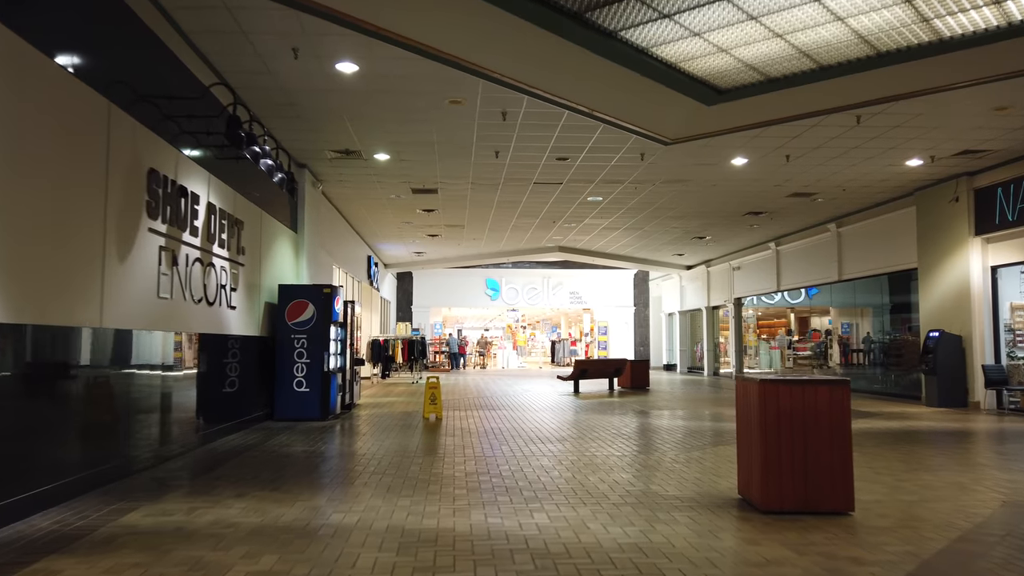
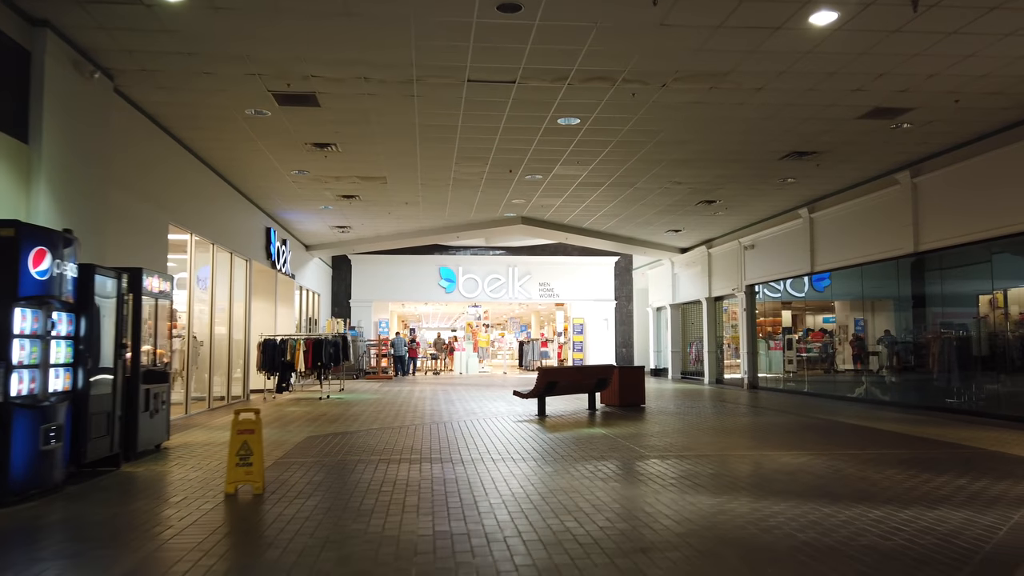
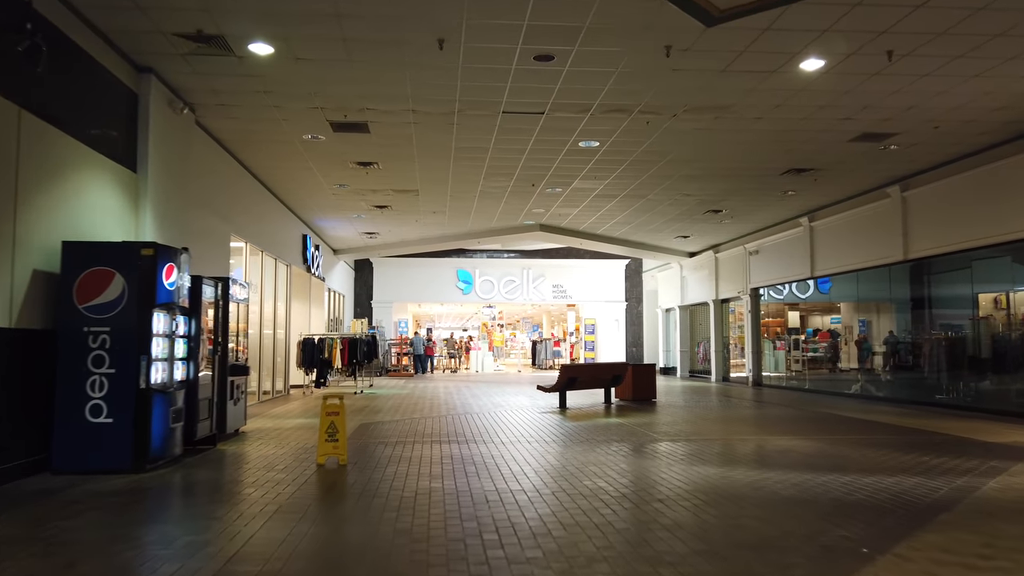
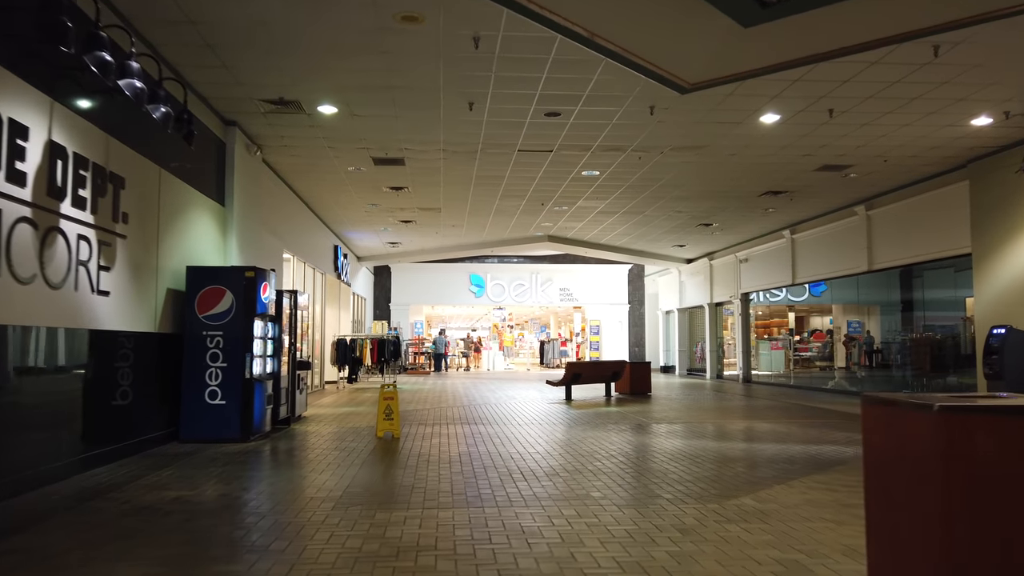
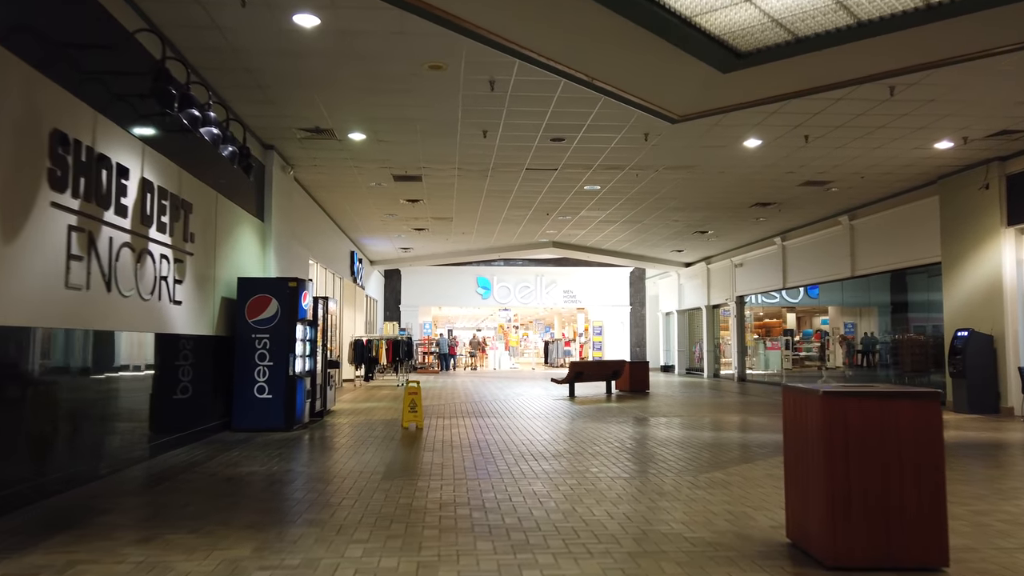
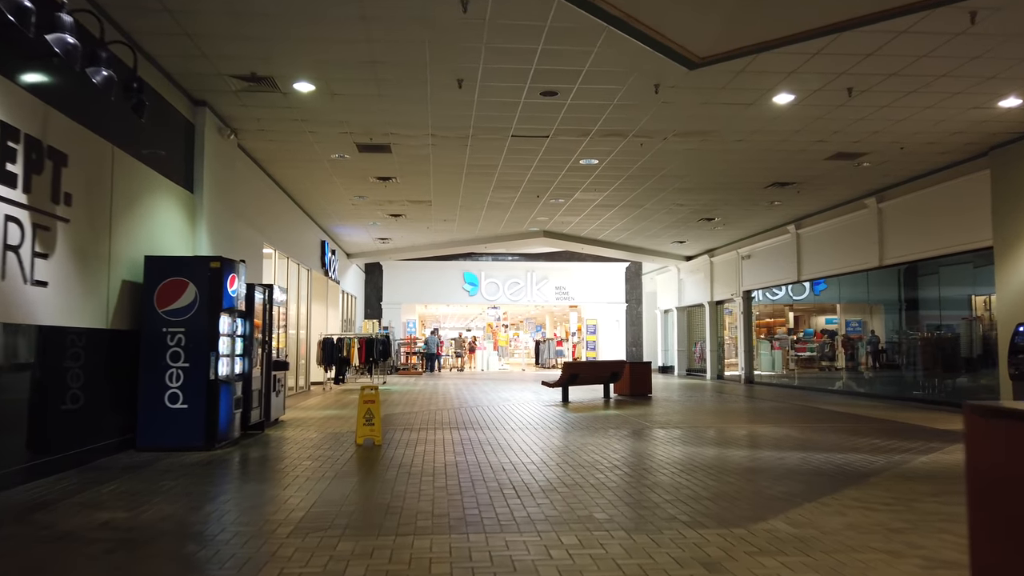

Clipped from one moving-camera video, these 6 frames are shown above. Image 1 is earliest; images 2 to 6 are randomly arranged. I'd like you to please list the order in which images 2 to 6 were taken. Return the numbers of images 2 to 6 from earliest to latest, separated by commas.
5, 4, 6, 3, 2
